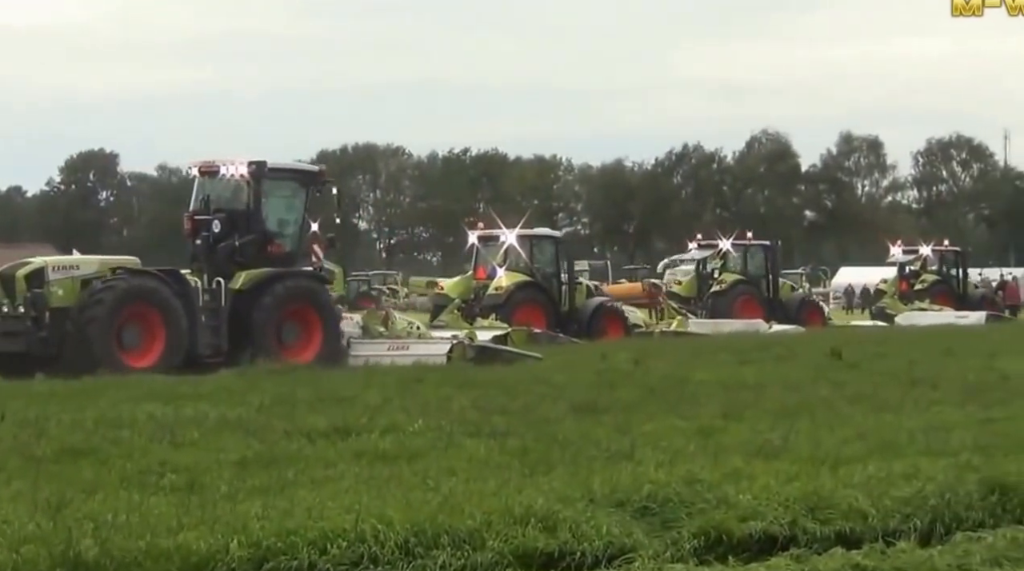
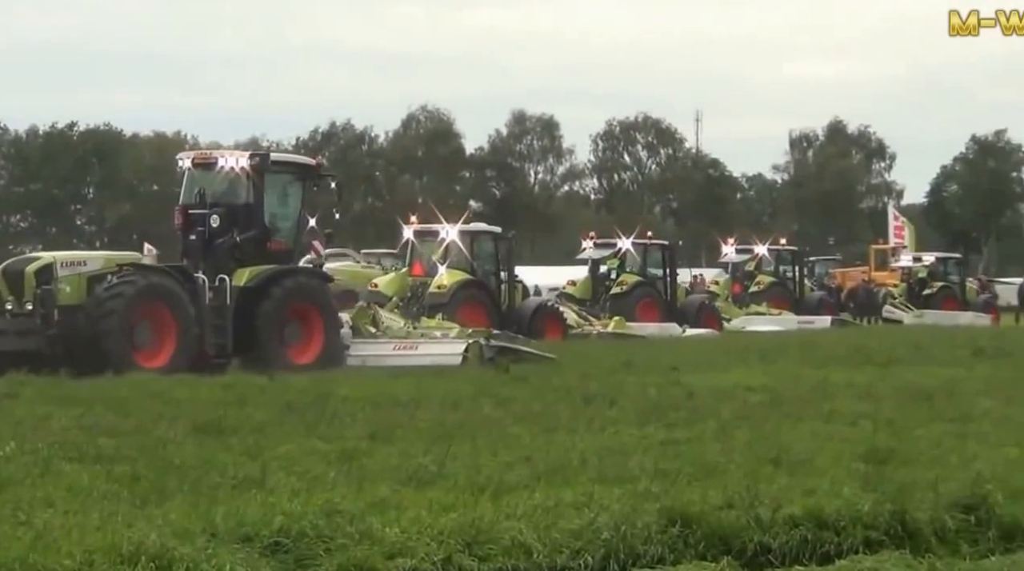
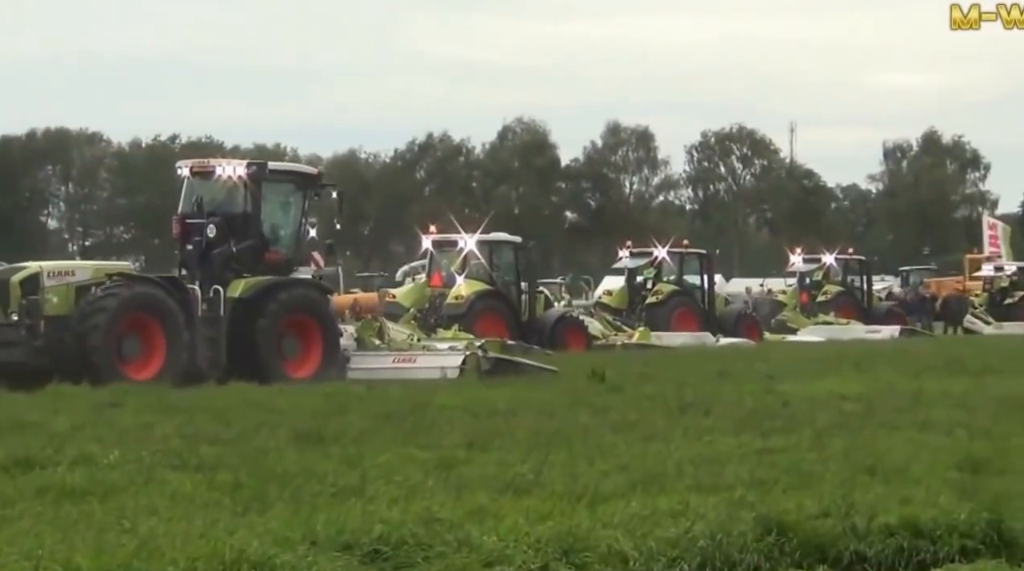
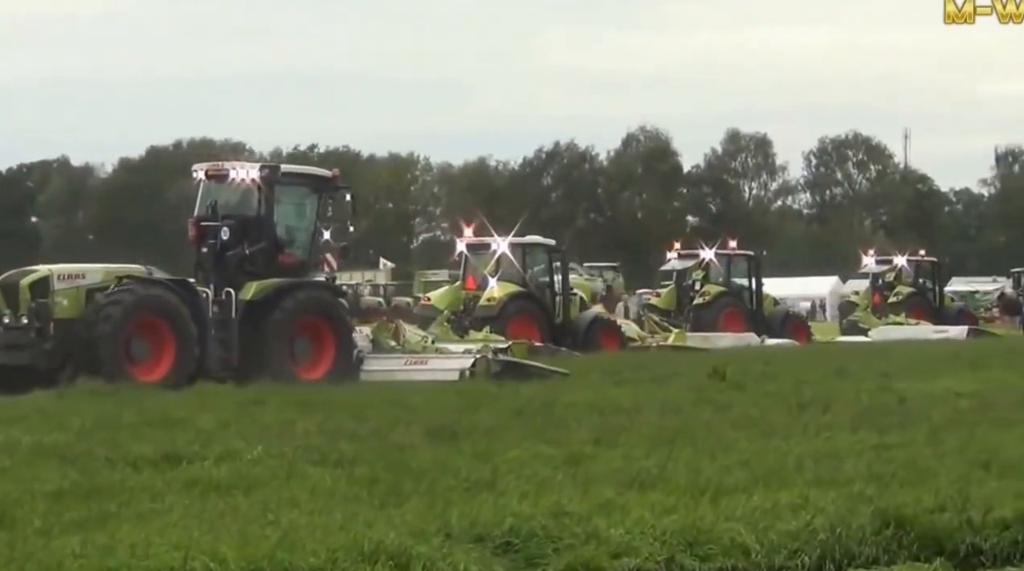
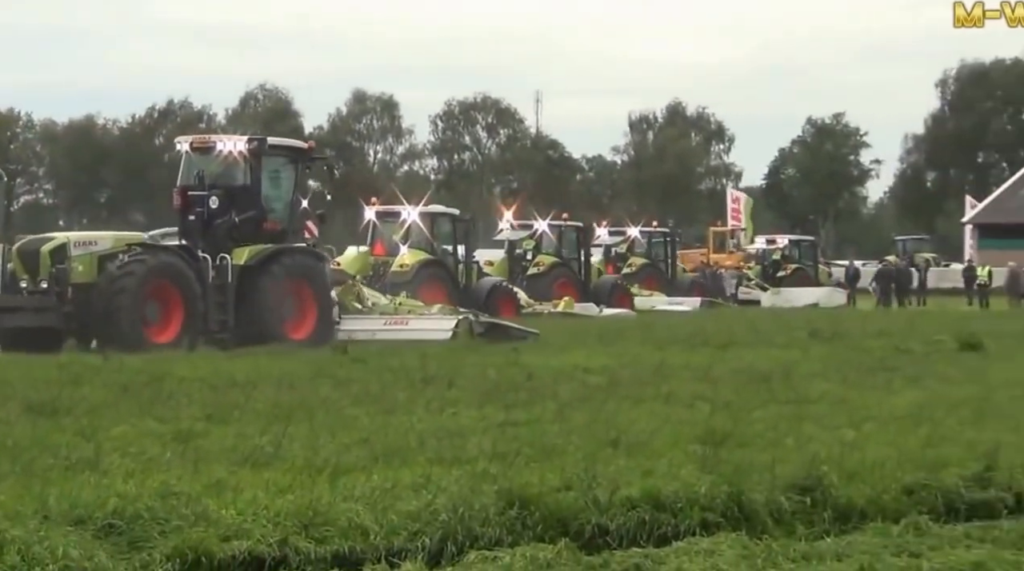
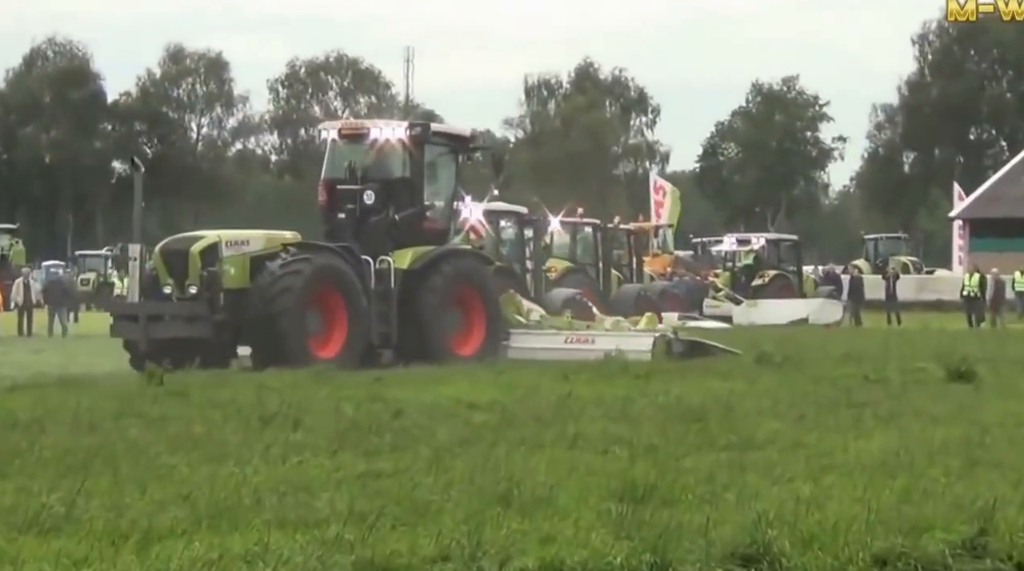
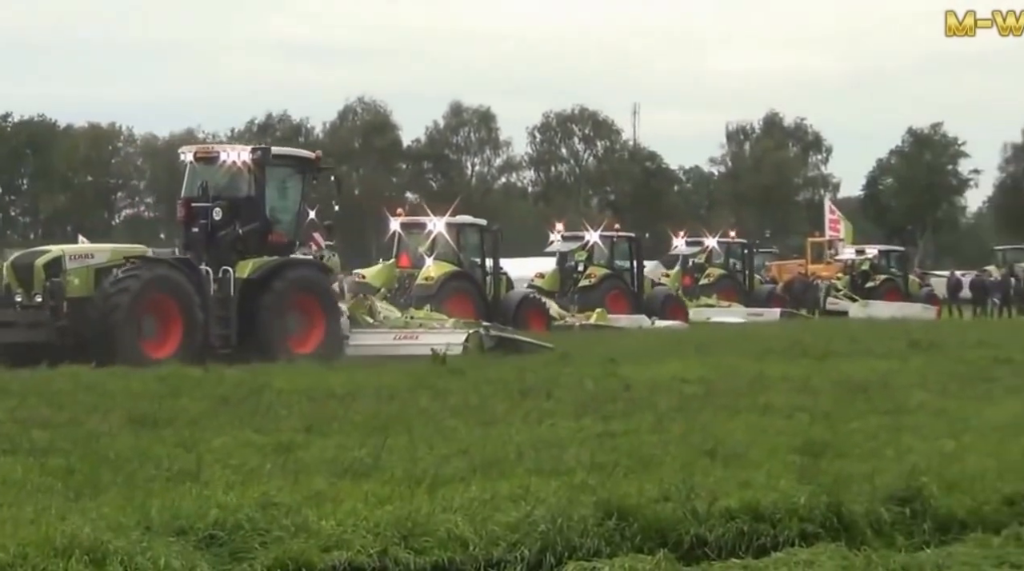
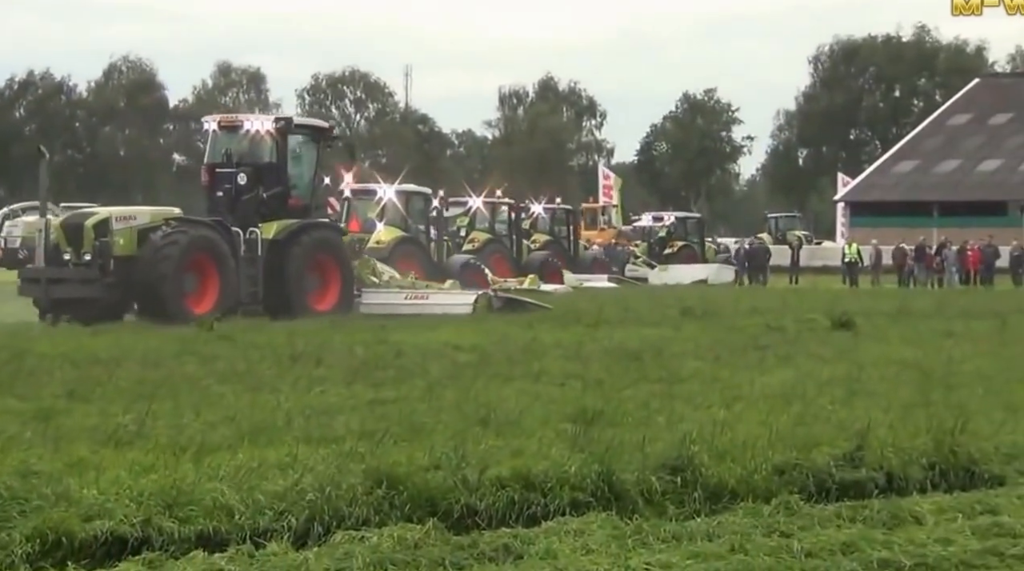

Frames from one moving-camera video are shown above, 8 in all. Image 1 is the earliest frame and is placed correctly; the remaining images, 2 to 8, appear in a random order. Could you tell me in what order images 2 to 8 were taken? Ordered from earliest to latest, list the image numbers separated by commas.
4, 3, 2, 7, 5, 8, 6
